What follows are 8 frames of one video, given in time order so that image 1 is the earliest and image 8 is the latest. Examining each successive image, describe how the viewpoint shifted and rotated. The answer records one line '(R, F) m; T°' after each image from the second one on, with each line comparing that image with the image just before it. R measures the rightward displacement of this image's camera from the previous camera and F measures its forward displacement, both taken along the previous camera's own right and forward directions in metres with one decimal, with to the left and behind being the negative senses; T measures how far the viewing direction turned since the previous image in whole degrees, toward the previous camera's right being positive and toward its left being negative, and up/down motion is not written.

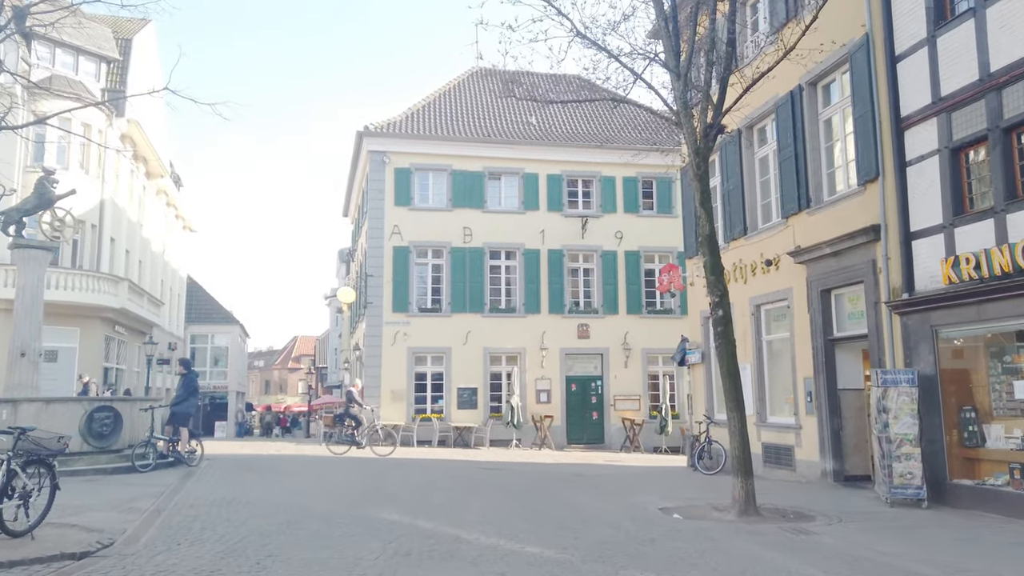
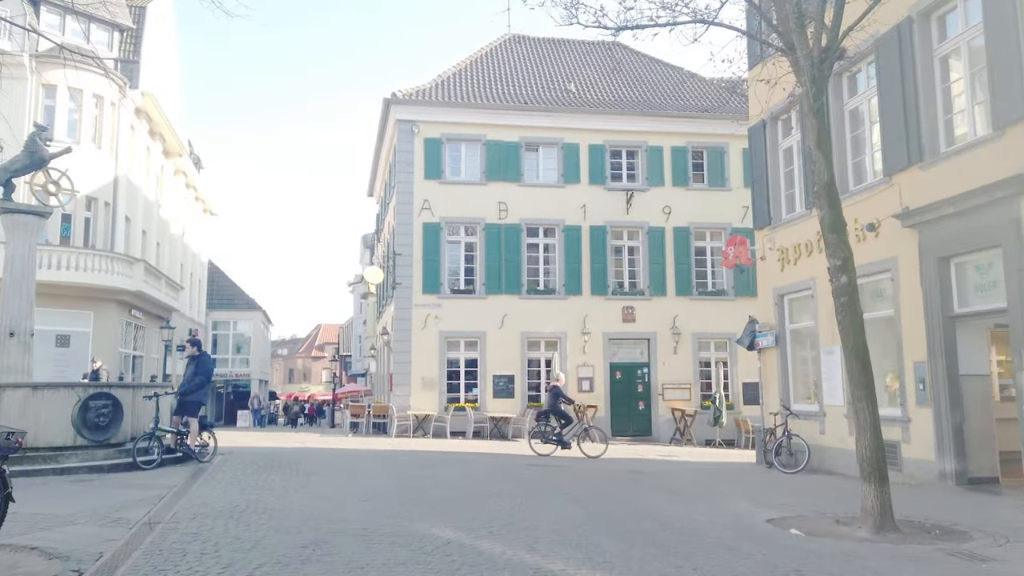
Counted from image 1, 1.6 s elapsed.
(-0.6, +2.1) m; -2°
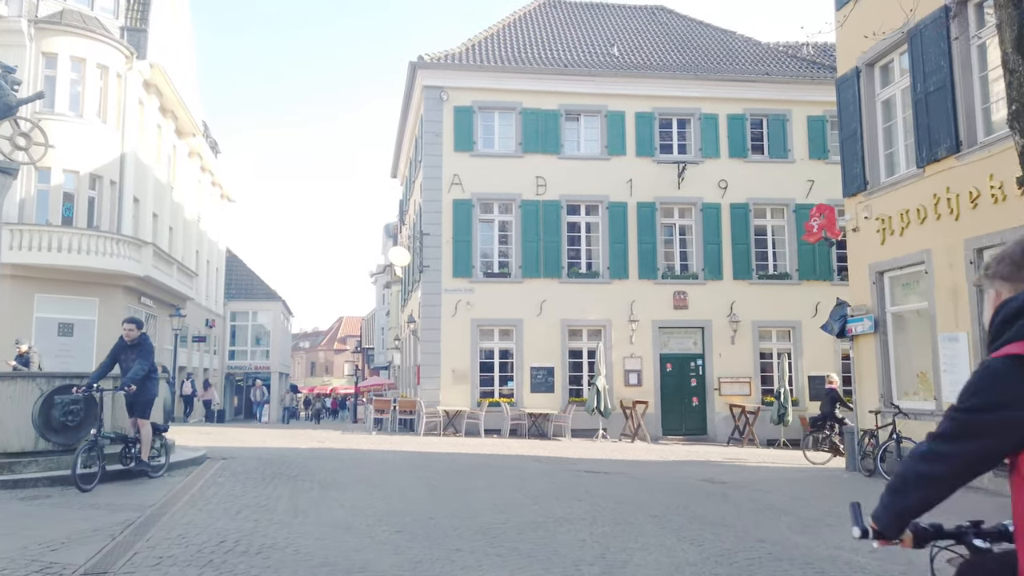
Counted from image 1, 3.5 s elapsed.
(-0.6, +2.4) m; -2°
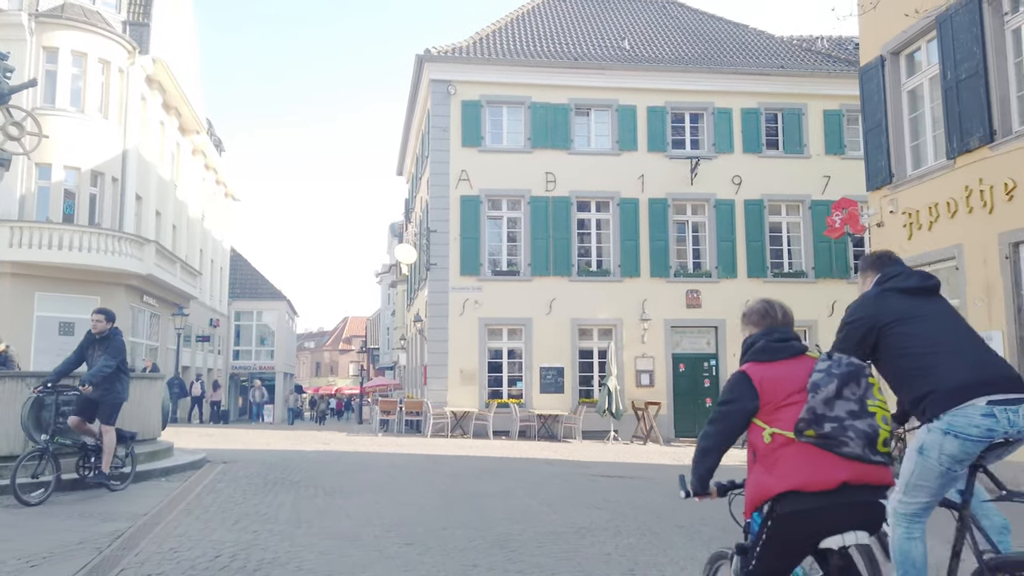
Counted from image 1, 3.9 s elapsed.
(-0.1, +0.5) m; 0°
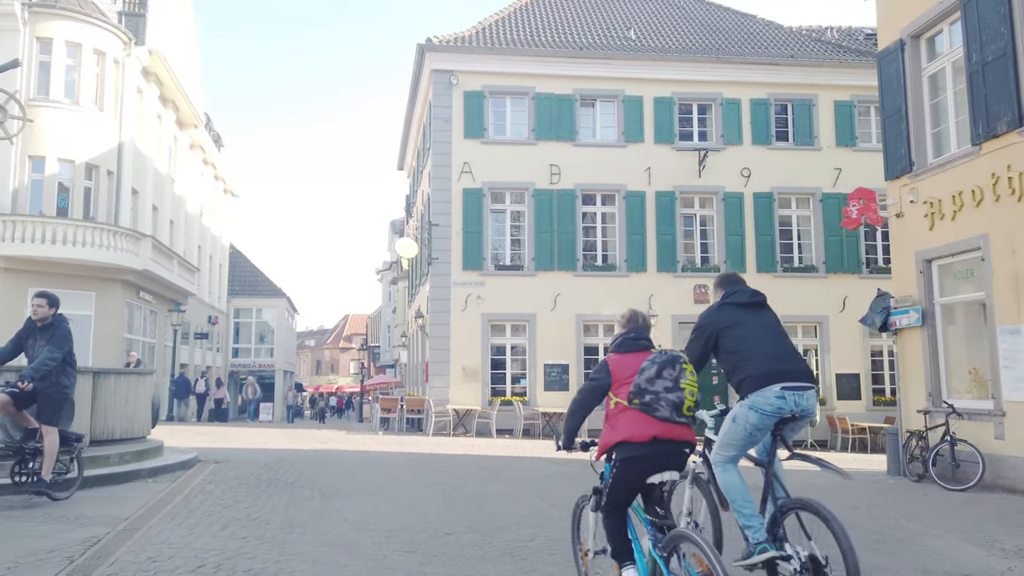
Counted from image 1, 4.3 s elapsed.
(-0.1, +0.5) m; 0°
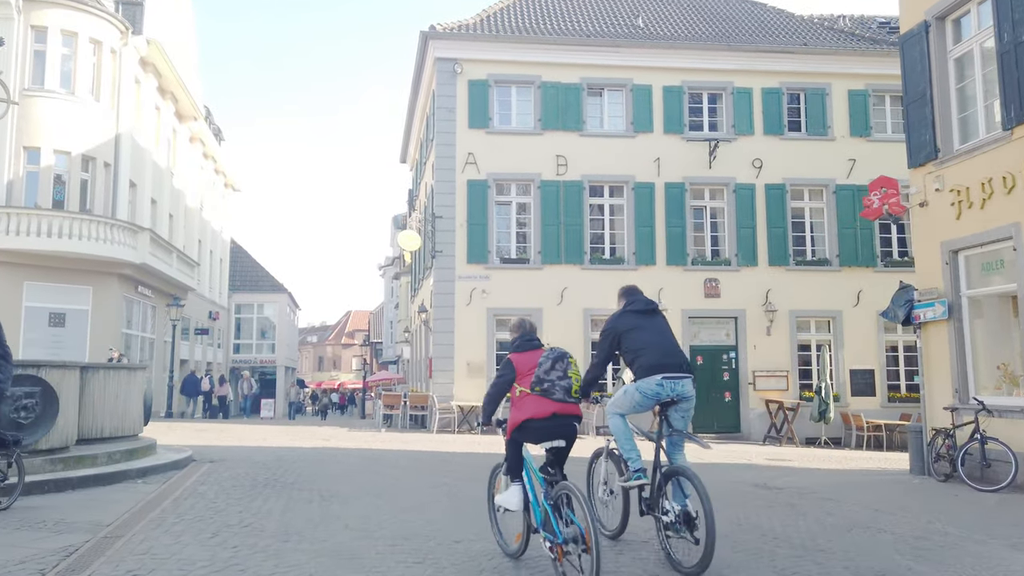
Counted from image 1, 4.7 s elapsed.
(-0.1, +0.5) m; 0°
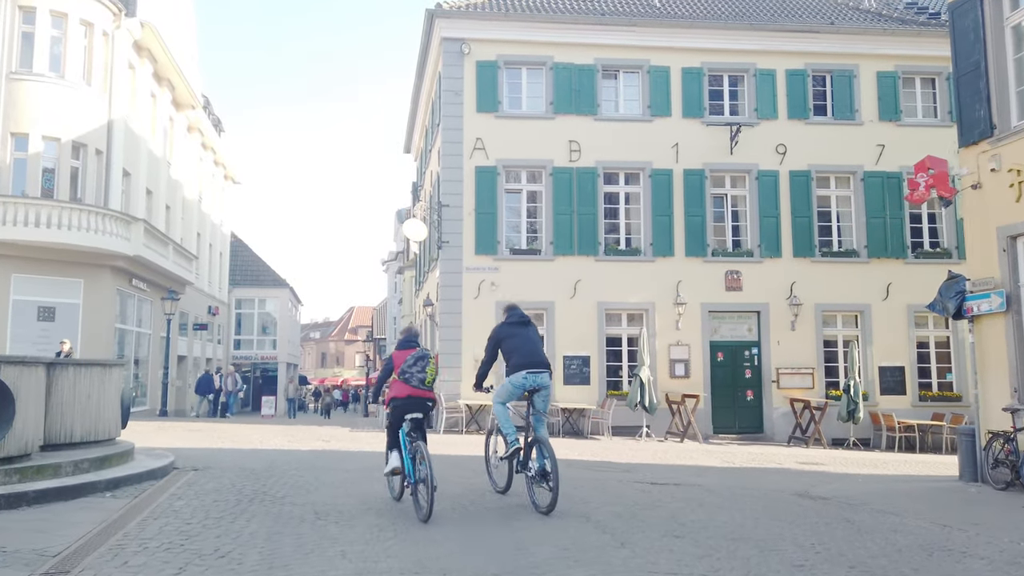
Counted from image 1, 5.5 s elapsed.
(-0.2, +1.1) m; 0°
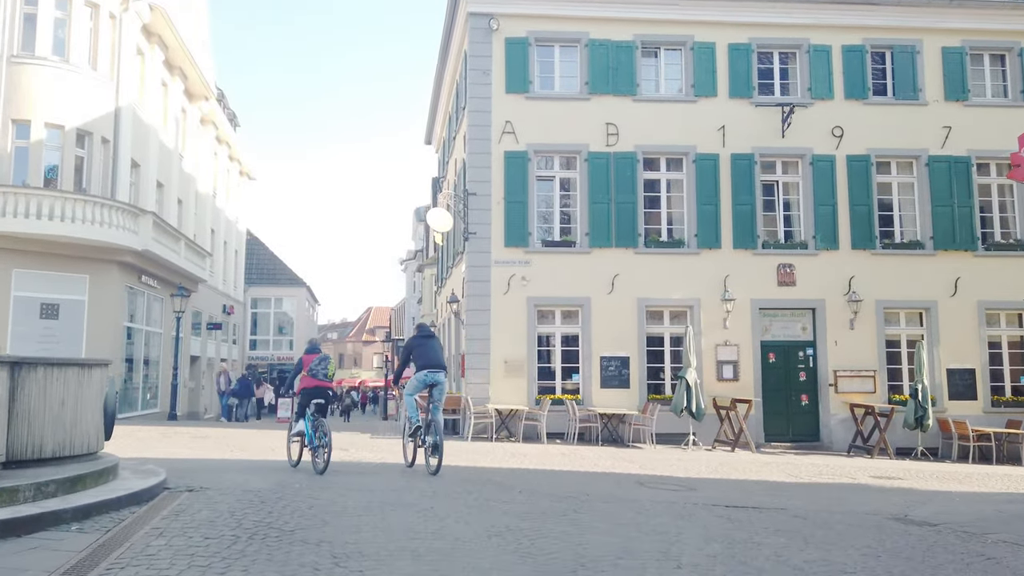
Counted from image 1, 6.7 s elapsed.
(-0.4, +1.6) m; -1°
